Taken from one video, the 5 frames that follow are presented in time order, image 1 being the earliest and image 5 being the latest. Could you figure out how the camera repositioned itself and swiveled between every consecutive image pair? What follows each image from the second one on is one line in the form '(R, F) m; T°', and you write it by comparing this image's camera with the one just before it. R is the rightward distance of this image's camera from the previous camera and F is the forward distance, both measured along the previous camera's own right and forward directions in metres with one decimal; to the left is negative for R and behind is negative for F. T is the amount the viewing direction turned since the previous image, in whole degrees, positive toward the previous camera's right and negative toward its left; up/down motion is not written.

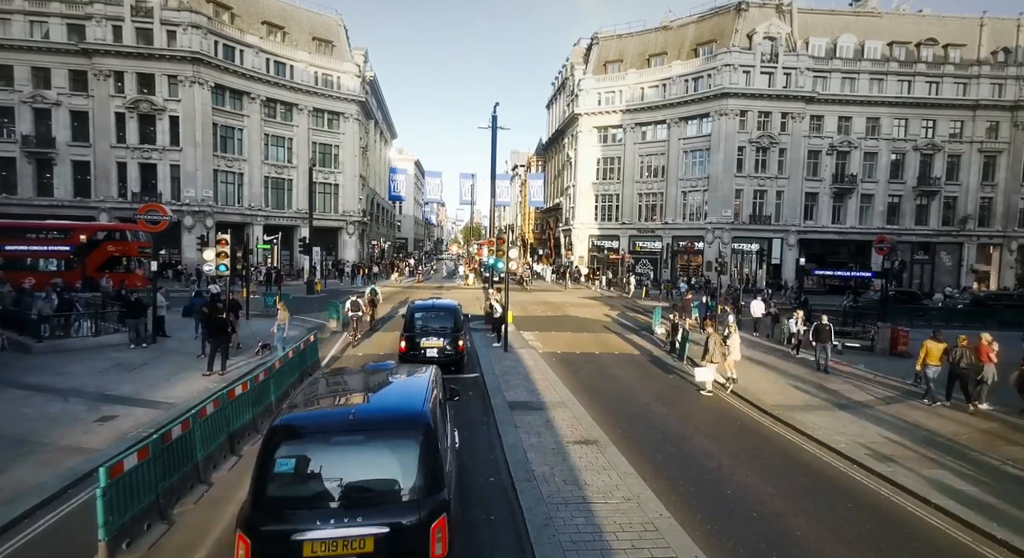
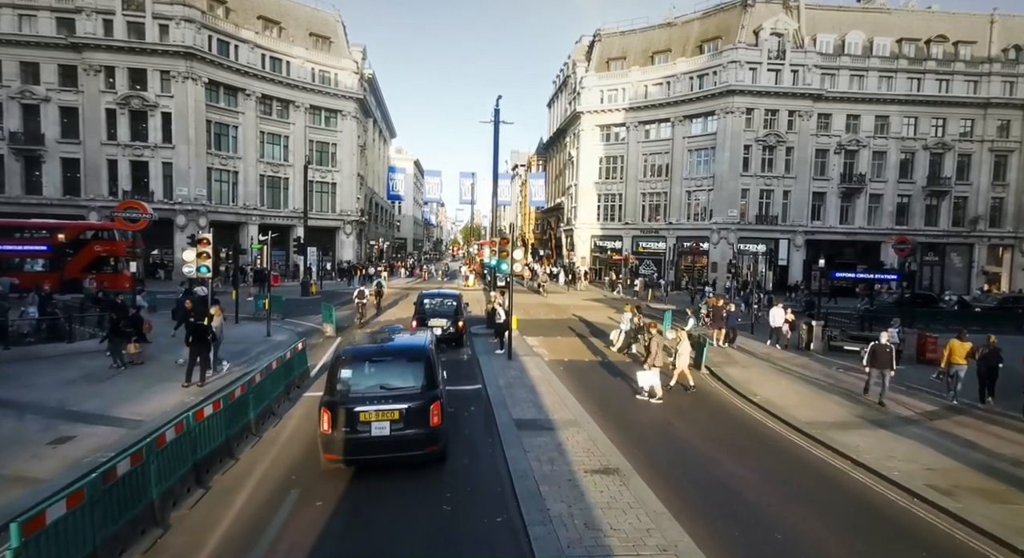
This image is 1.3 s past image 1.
(-0.1, +1.1) m; 0°
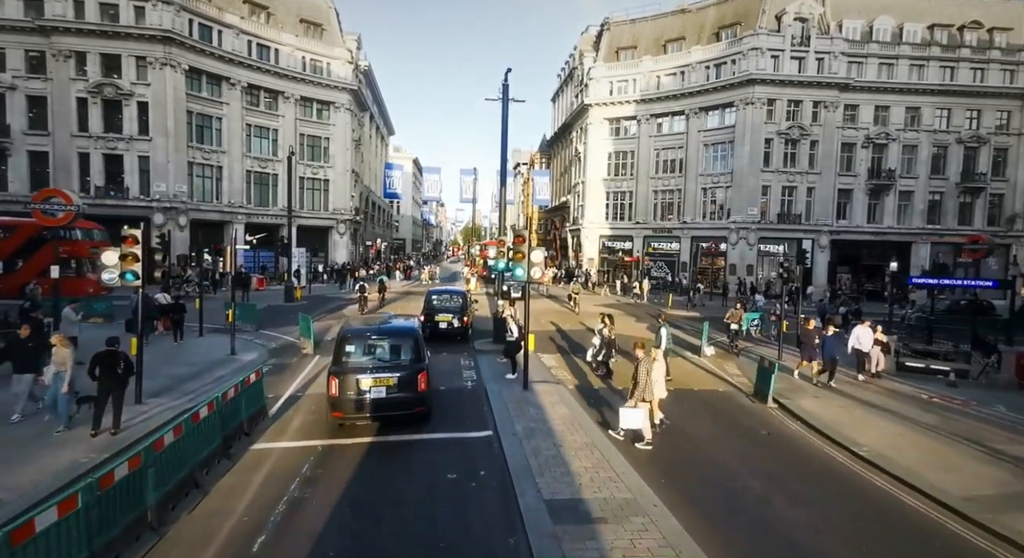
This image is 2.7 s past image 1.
(-0.4, +3.1) m; 0°
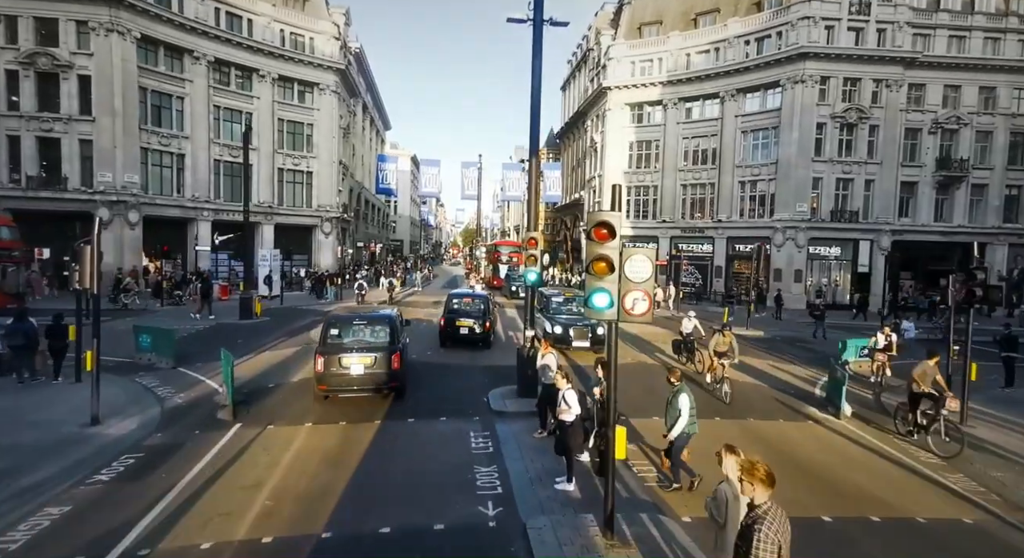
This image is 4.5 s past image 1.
(-0.8, +6.0) m; 0°
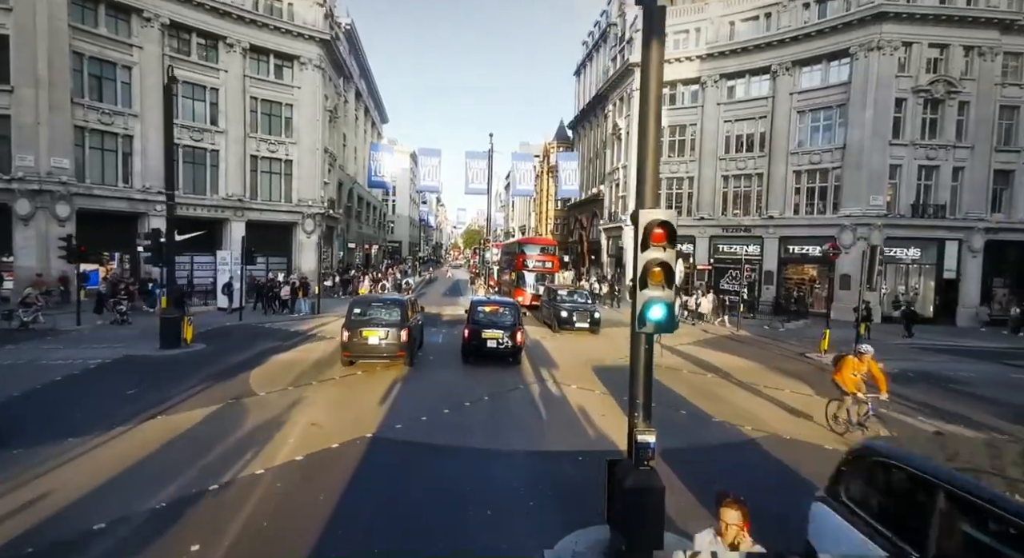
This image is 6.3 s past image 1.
(-0.9, +6.2) m; 0°
